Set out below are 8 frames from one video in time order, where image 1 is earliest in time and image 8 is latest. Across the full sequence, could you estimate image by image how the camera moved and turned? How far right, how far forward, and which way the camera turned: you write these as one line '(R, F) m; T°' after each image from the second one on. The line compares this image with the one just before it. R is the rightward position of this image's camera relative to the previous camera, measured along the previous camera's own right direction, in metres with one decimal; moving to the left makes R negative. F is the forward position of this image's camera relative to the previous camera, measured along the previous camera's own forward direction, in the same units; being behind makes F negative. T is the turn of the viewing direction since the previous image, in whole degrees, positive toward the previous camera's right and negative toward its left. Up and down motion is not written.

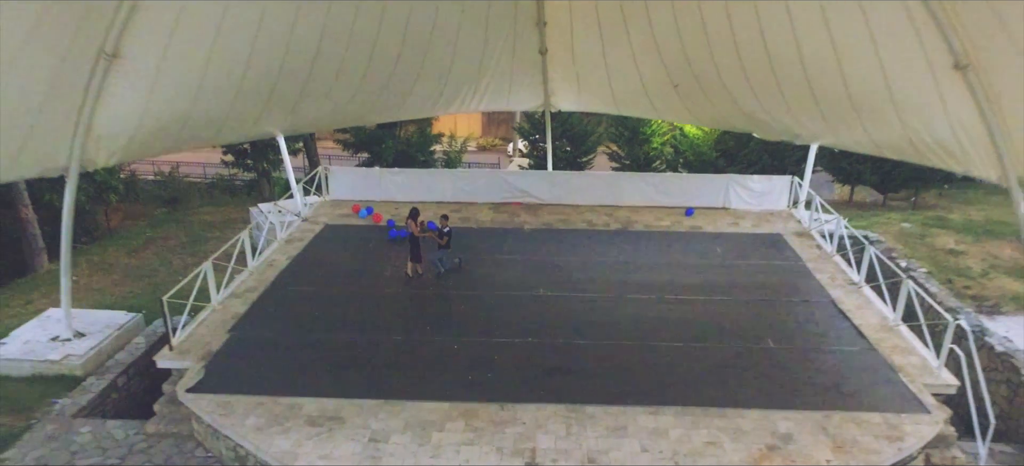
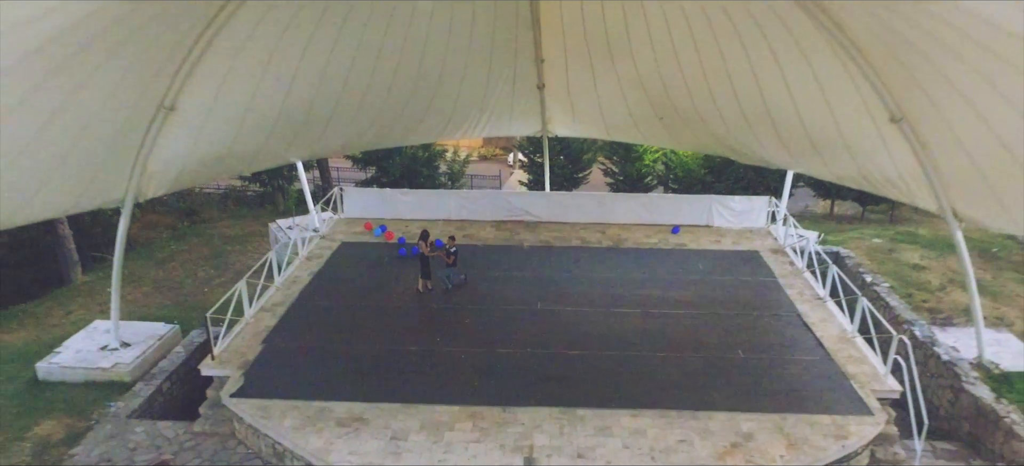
(0.0, -1.0) m; 0°
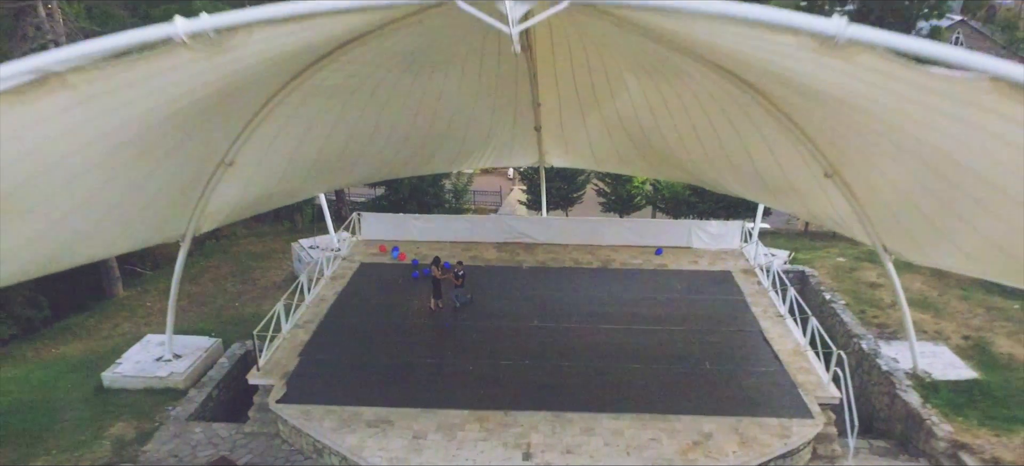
(0.0, -1.4) m; 0°
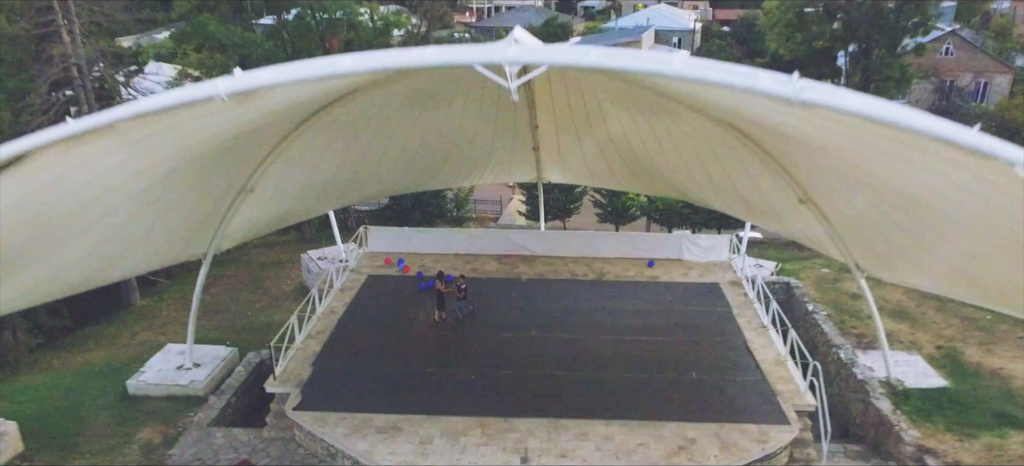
(0.0, -0.7) m; 0°
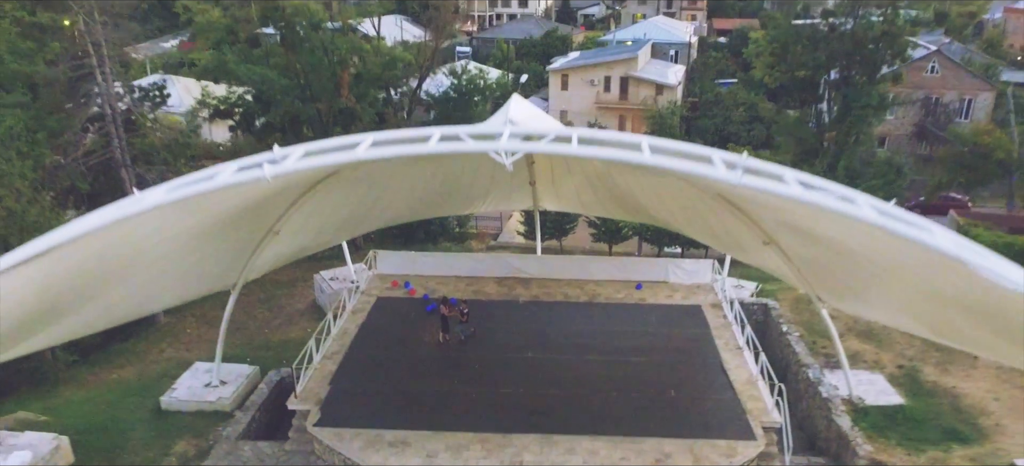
(+0.1, -1.2) m; 0°
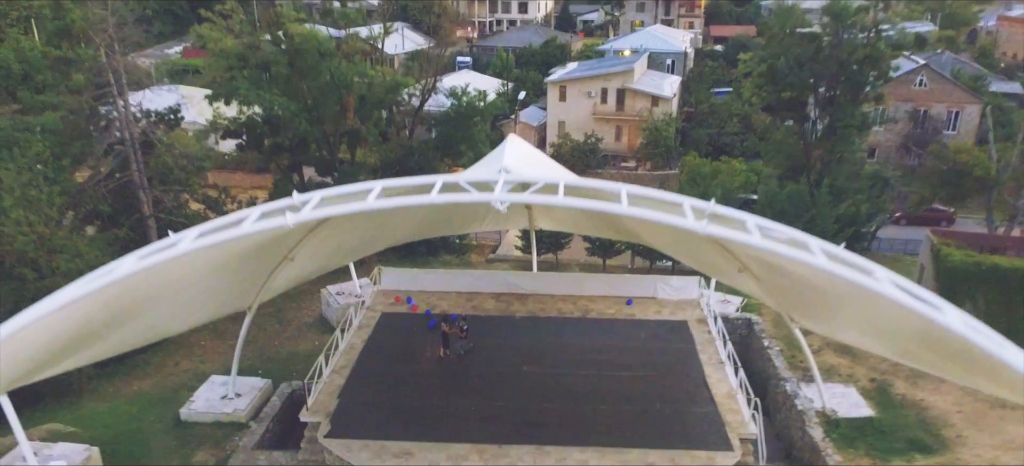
(+0.1, -0.9) m; 0°
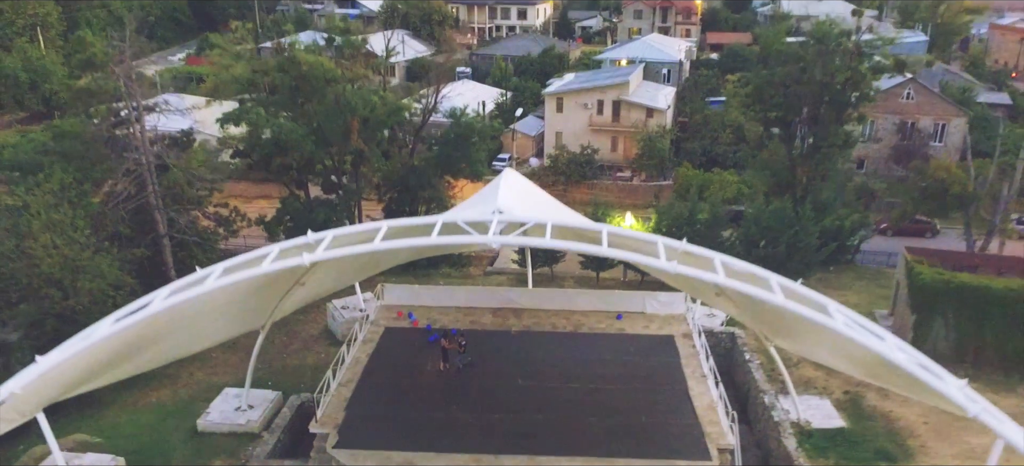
(+0.1, -0.9) m; 0°
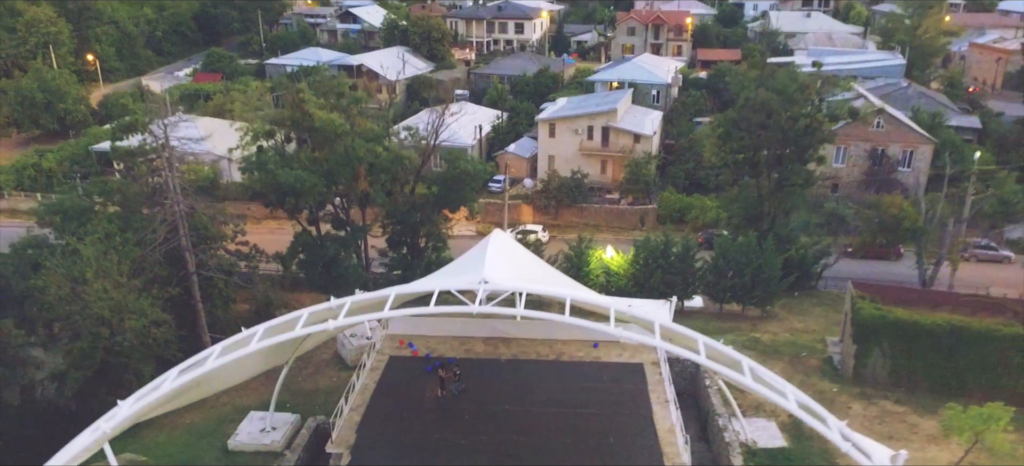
(+0.3, -2.2) m; 0°
